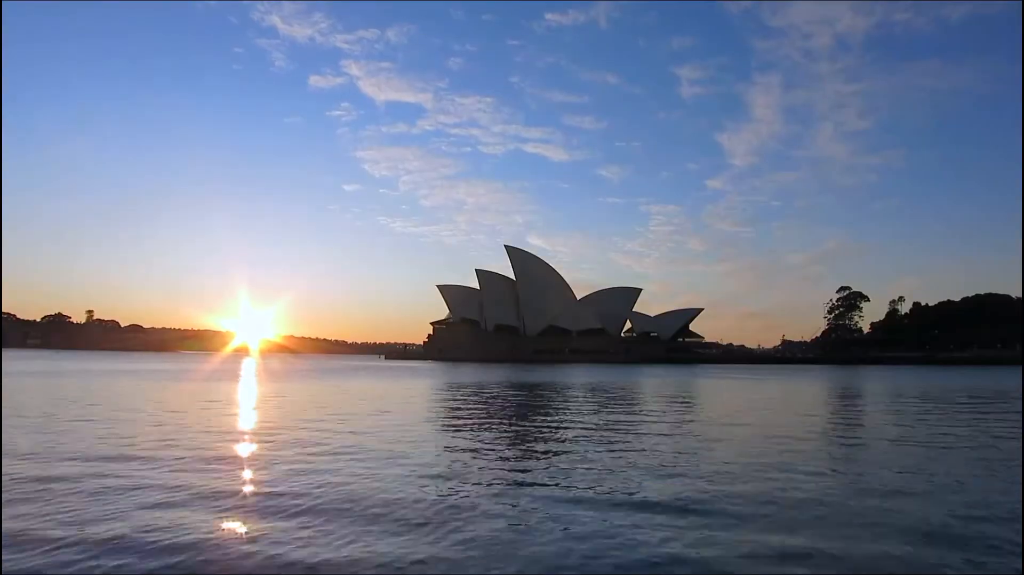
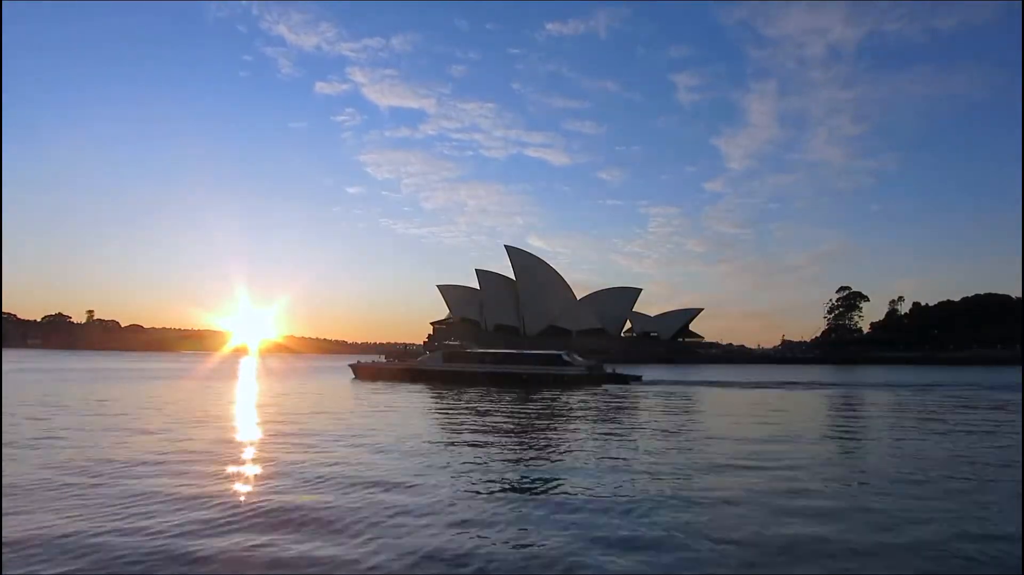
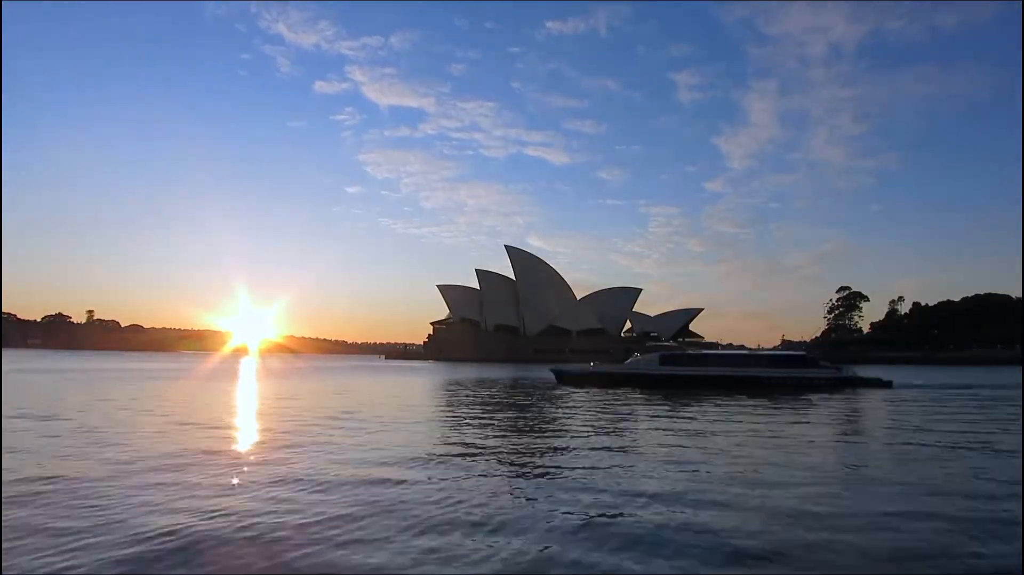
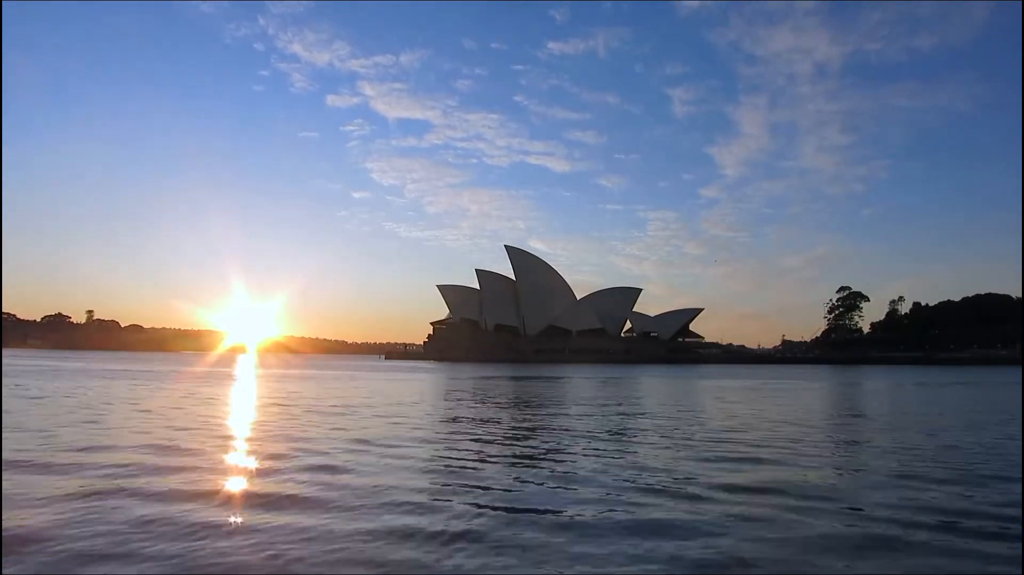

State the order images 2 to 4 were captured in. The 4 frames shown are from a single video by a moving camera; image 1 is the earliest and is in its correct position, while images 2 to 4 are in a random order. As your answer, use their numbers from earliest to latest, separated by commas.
3, 2, 4
